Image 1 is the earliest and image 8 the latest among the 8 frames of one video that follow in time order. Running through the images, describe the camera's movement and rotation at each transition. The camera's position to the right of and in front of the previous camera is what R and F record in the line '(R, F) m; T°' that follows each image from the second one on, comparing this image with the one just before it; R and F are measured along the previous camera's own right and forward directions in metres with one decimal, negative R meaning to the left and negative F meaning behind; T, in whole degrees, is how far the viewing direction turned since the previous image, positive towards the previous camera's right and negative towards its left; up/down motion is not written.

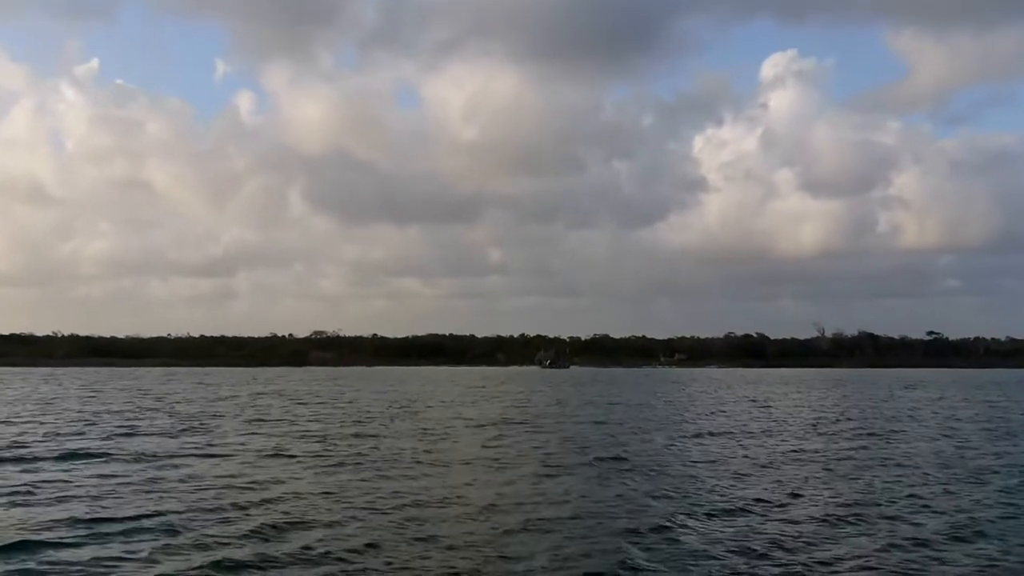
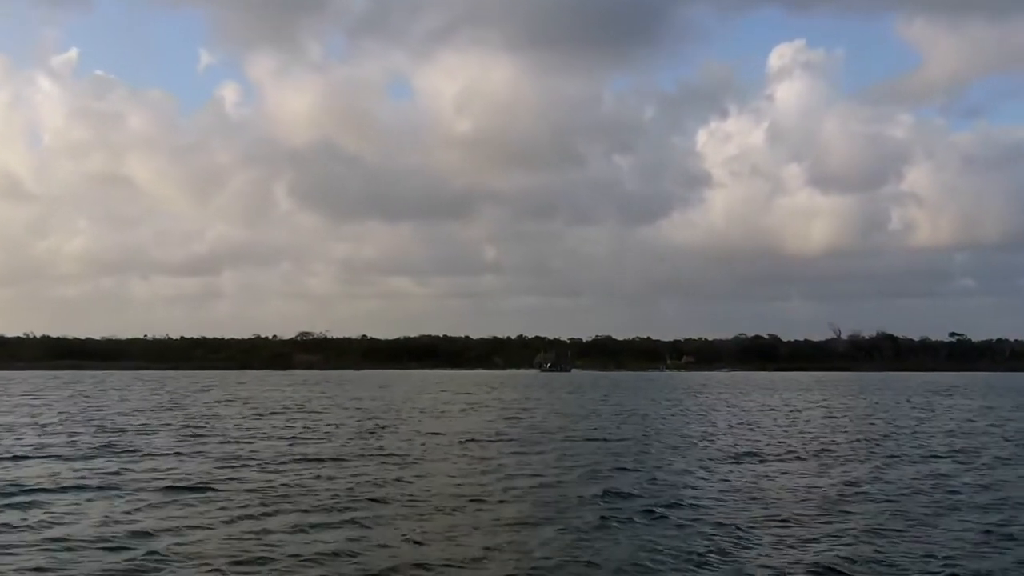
(+0.6, +8.4) m; 0°
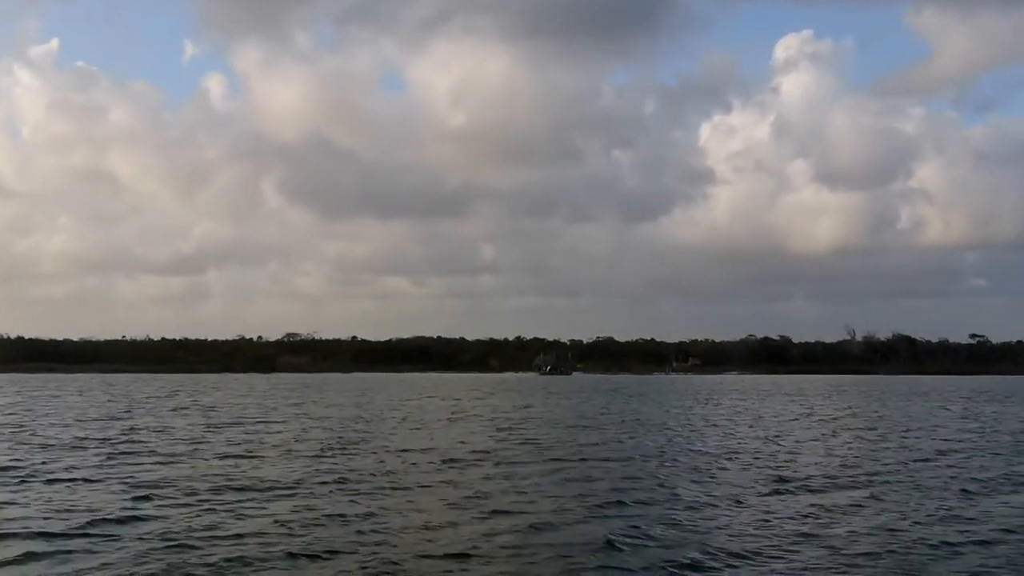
(+0.4, +6.9) m; 0°
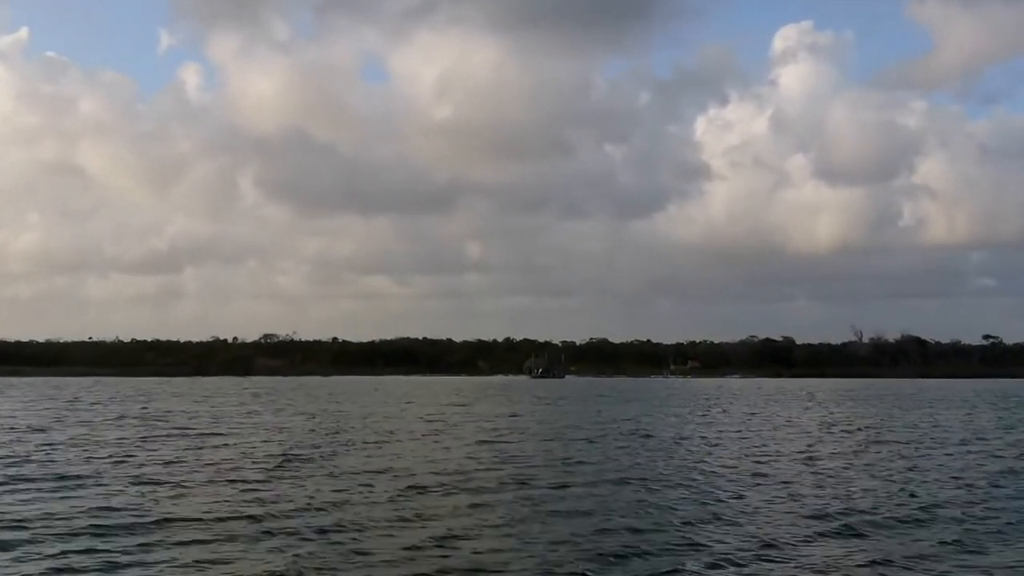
(+0.2, +7.0) m; +1°
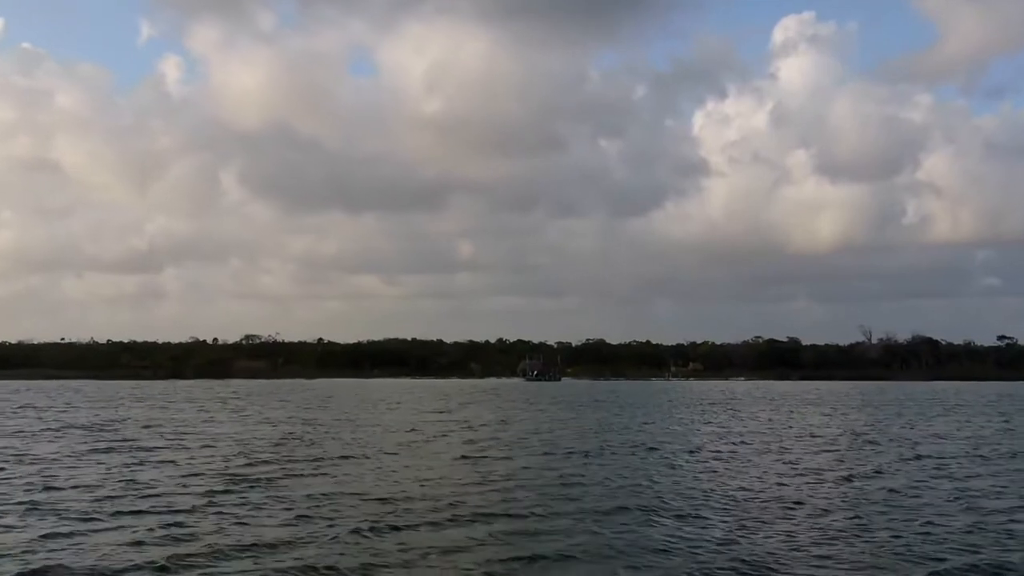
(+0.1, +5.7) m; 0°
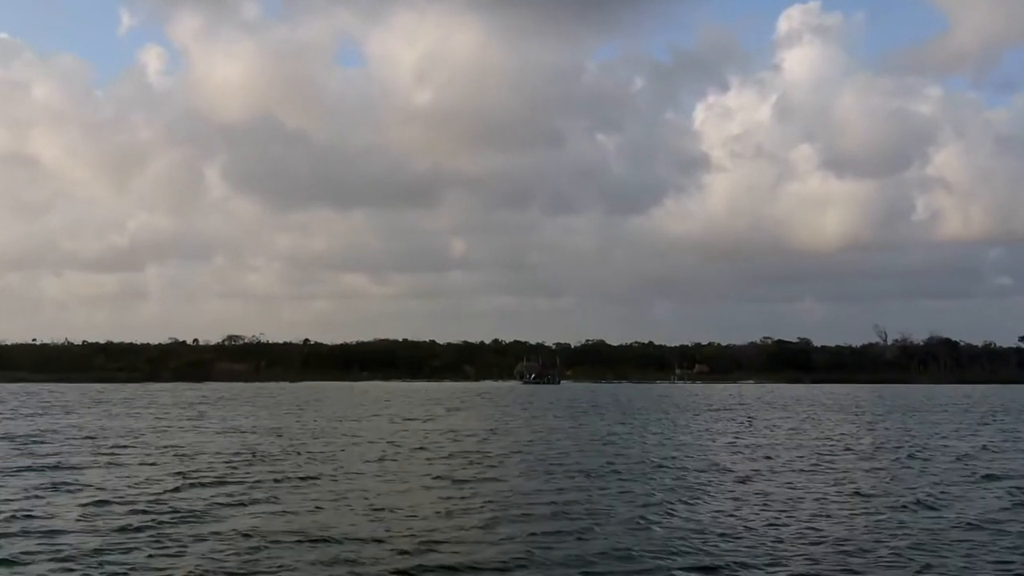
(+0.1, +6.2) m; 0°
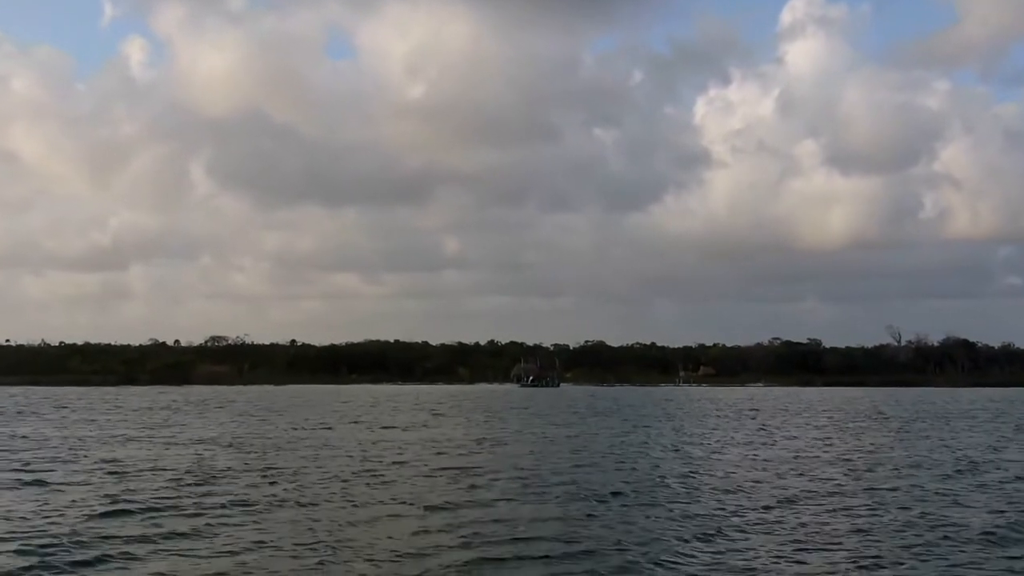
(0.0, +5.3) m; 0°
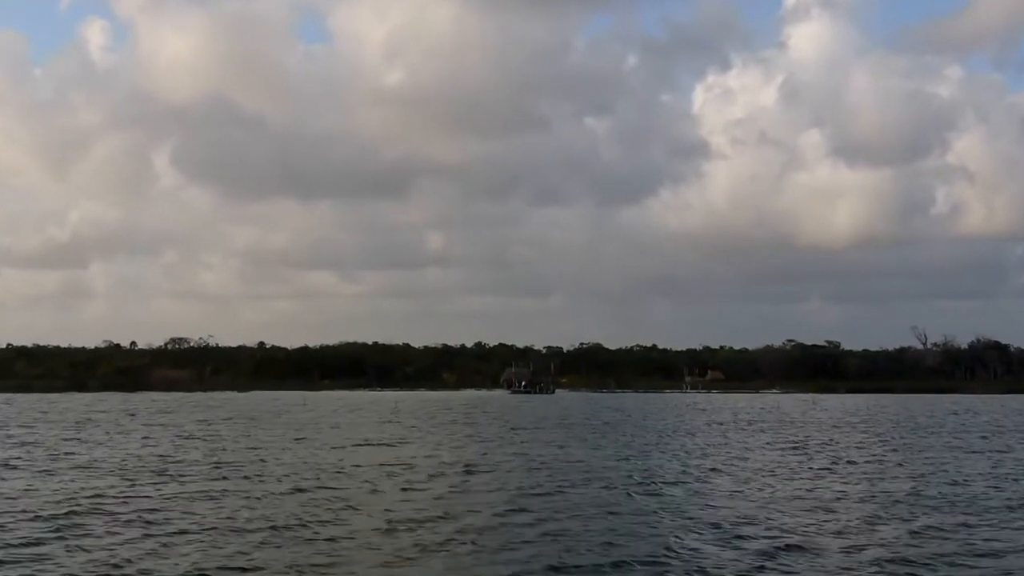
(+0.3, +9.8) m; +1°
